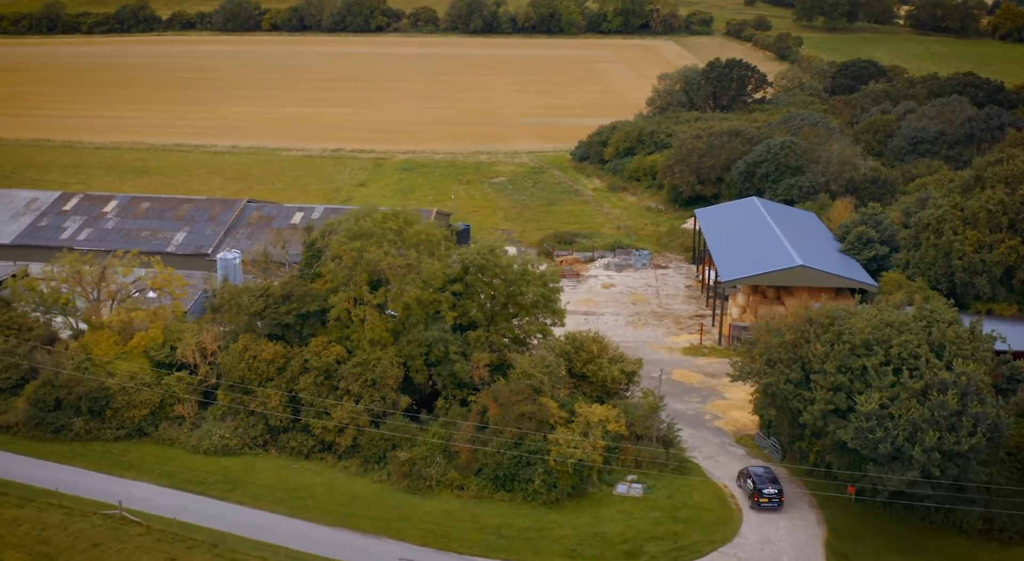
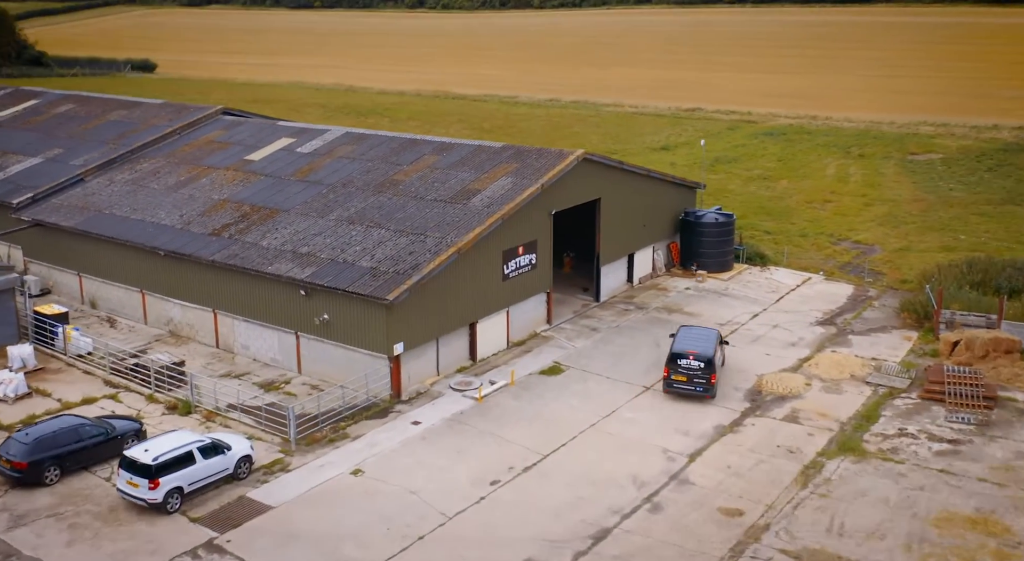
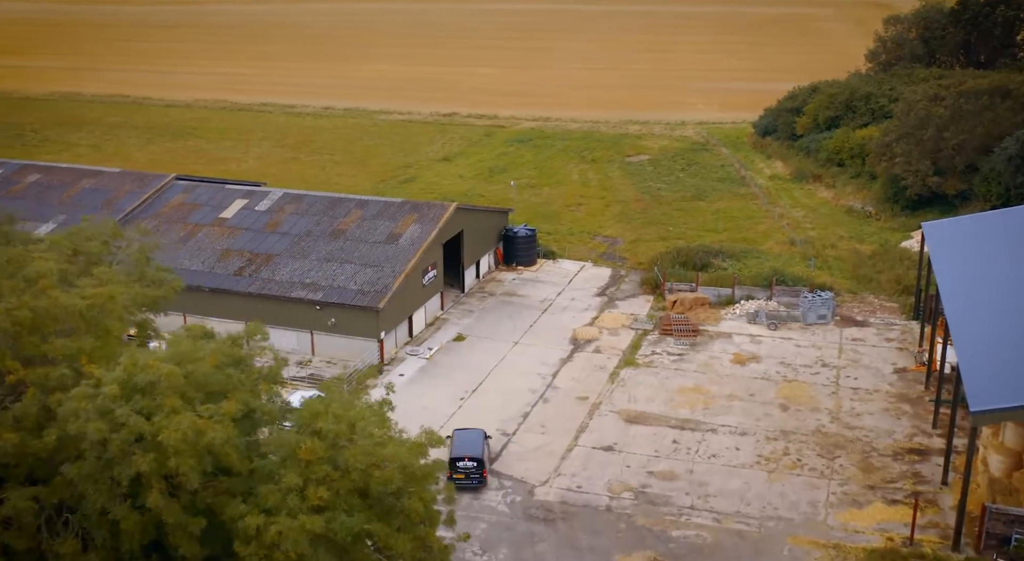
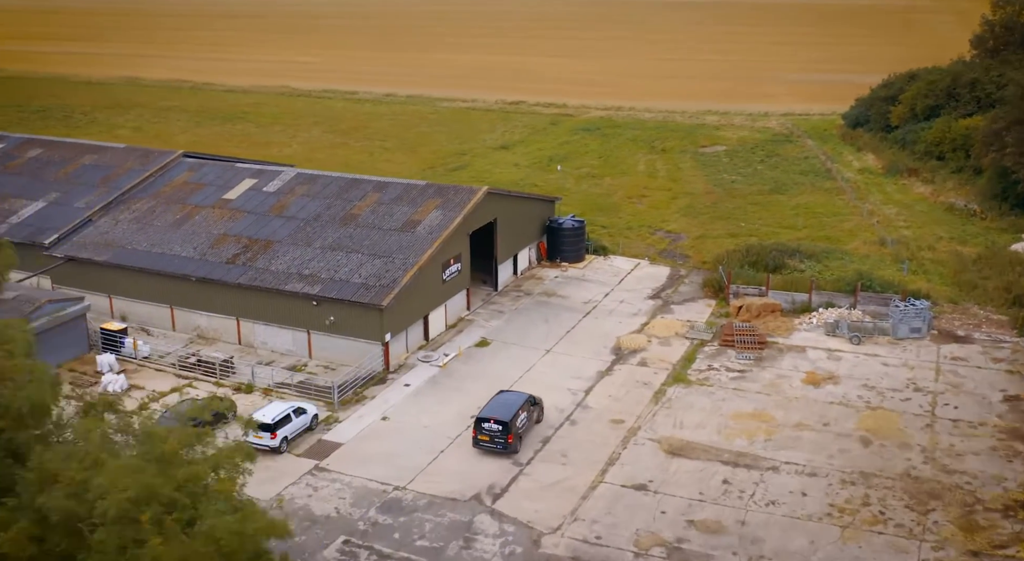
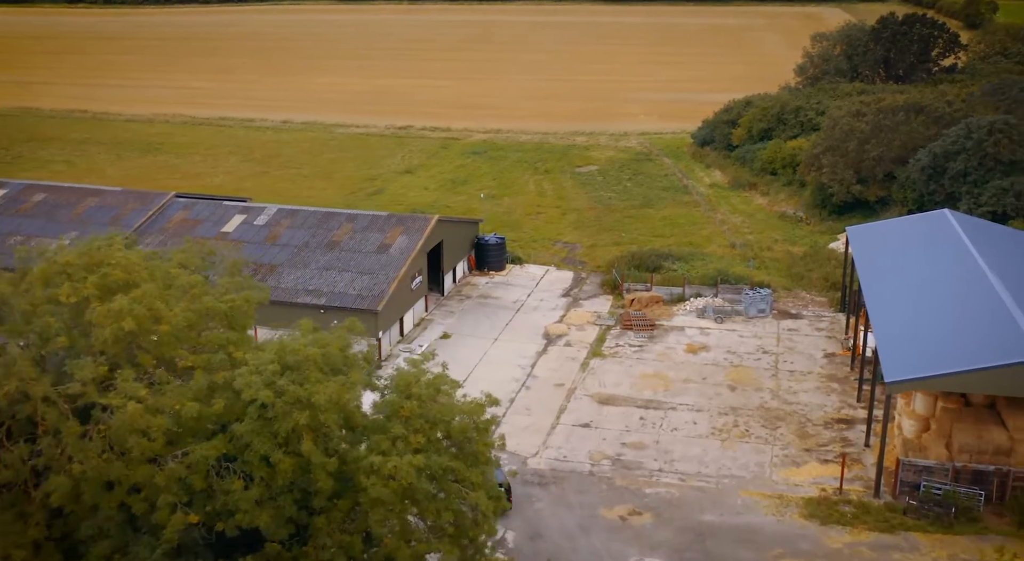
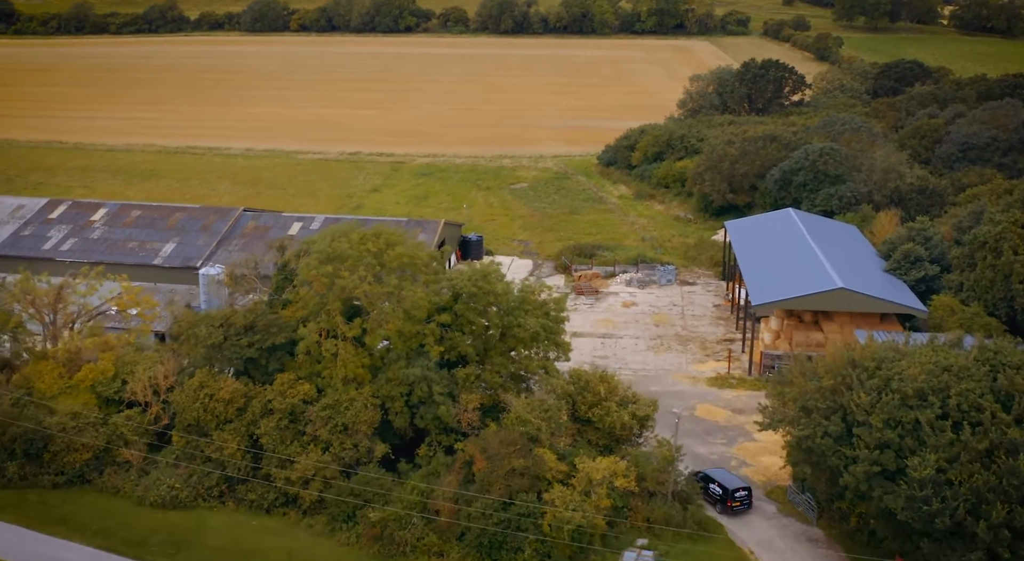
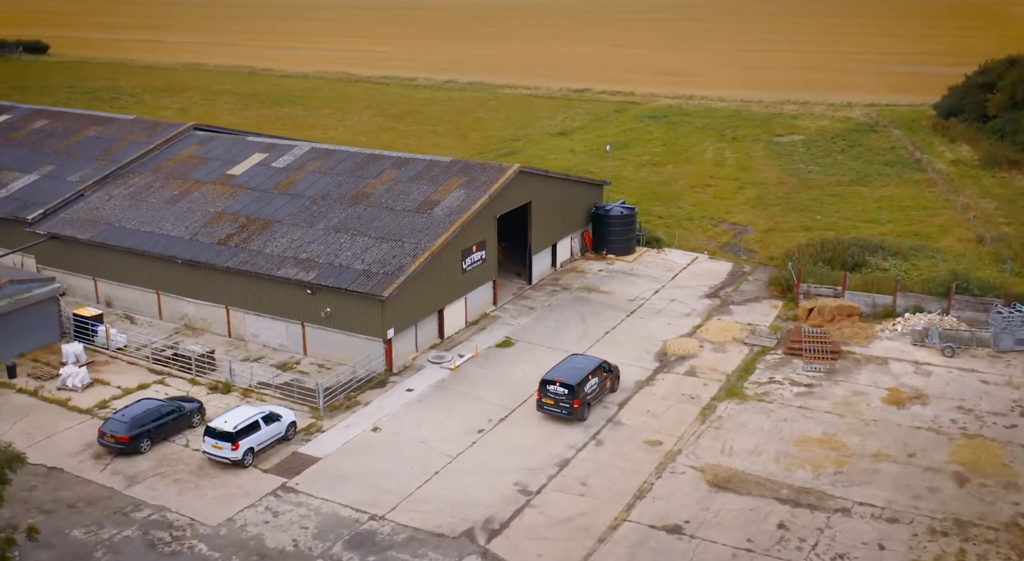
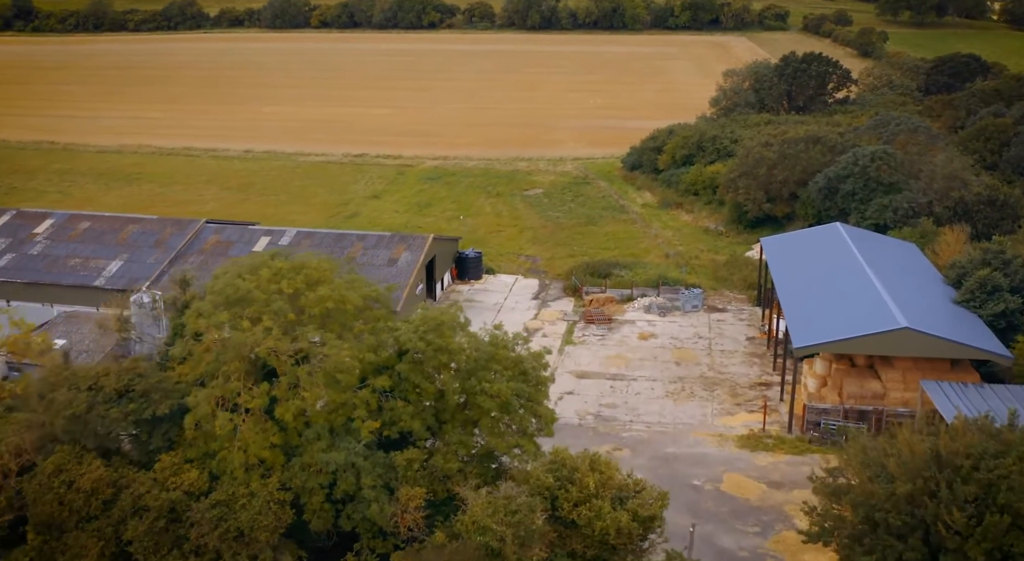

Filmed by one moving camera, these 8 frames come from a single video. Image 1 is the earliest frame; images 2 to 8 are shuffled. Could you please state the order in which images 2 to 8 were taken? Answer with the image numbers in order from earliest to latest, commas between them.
6, 8, 5, 3, 4, 7, 2
